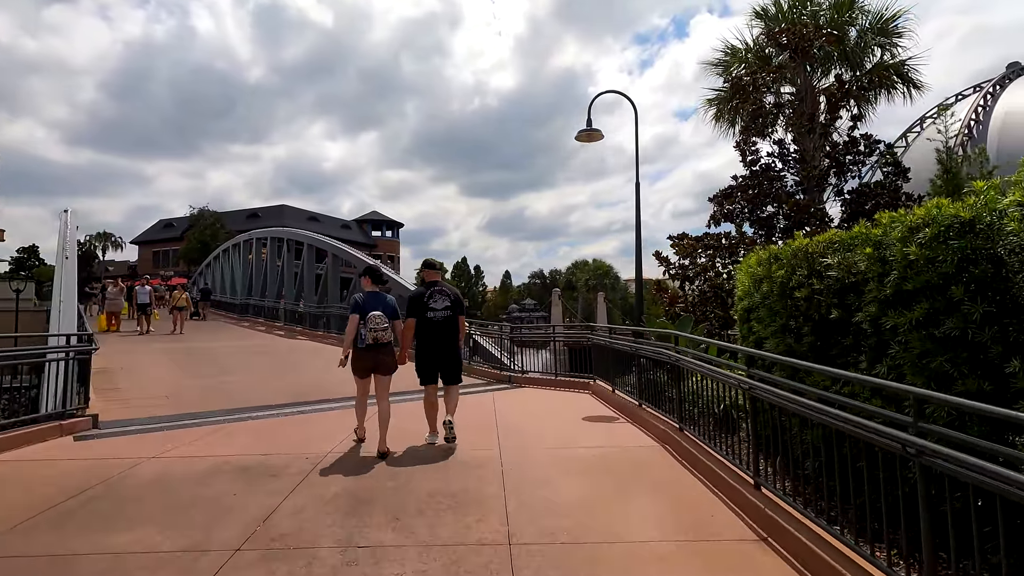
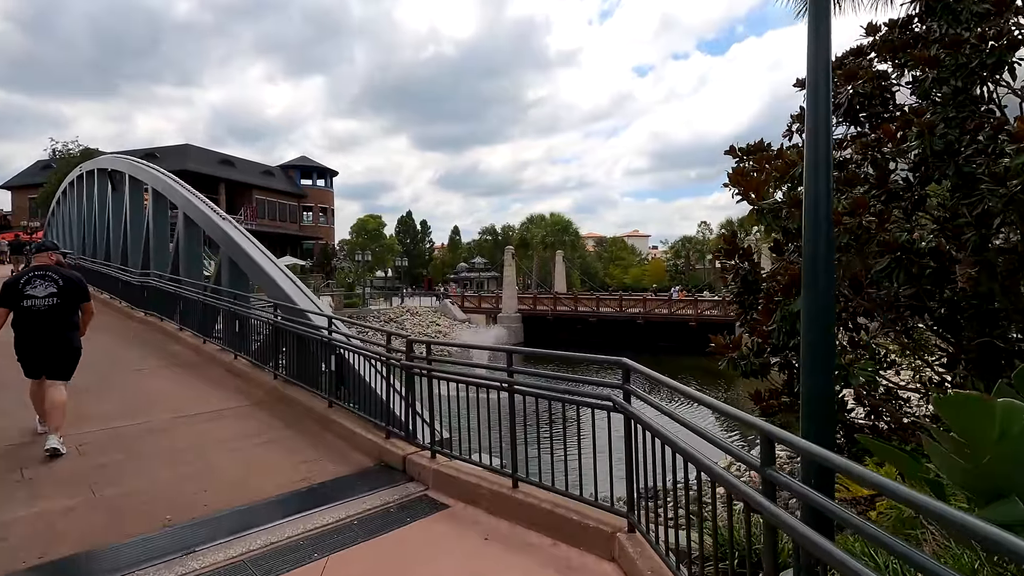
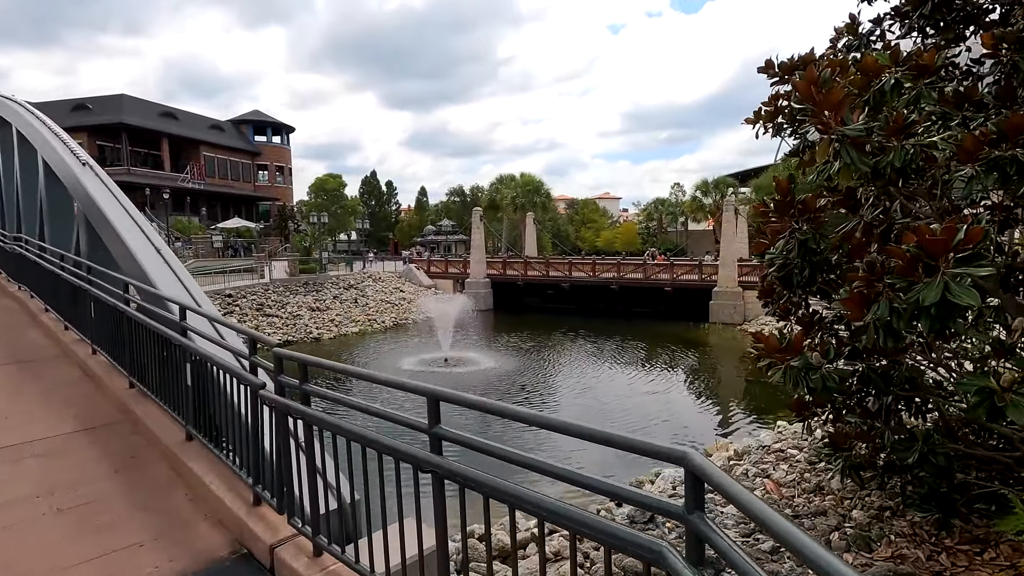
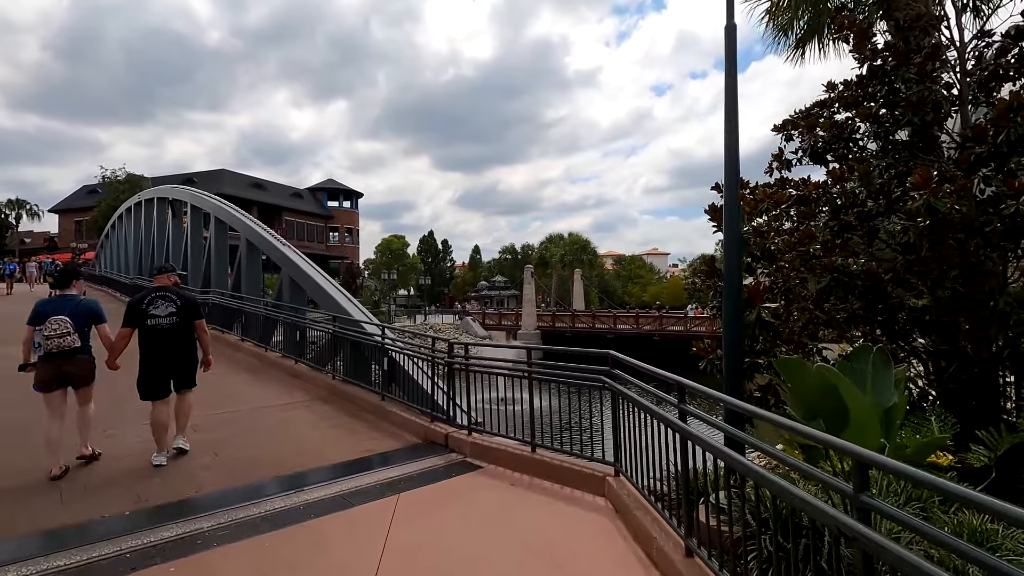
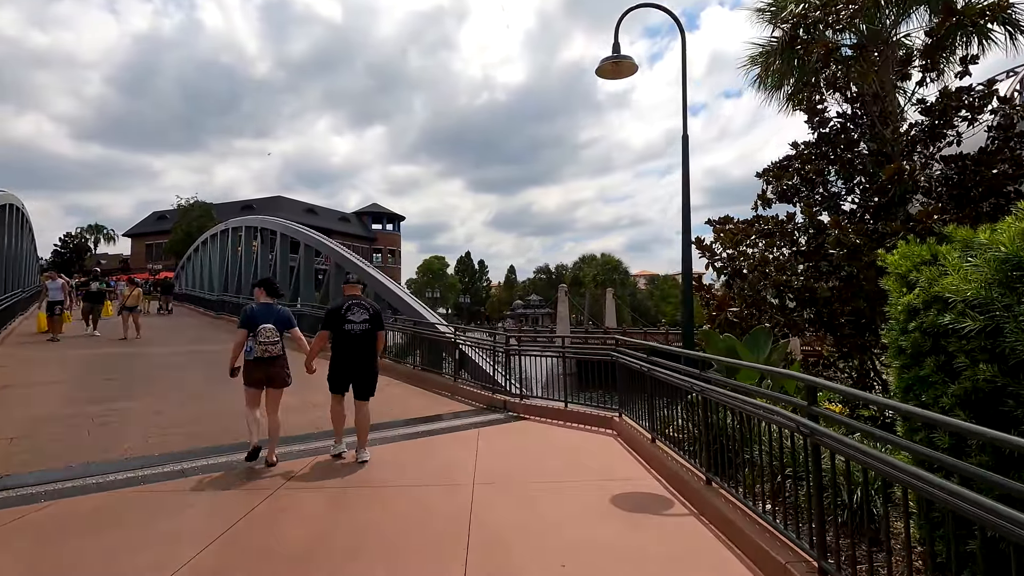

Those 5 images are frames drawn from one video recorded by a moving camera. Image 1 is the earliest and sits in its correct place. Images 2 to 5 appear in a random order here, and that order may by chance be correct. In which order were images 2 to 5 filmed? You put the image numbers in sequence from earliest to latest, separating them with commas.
5, 4, 2, 3
